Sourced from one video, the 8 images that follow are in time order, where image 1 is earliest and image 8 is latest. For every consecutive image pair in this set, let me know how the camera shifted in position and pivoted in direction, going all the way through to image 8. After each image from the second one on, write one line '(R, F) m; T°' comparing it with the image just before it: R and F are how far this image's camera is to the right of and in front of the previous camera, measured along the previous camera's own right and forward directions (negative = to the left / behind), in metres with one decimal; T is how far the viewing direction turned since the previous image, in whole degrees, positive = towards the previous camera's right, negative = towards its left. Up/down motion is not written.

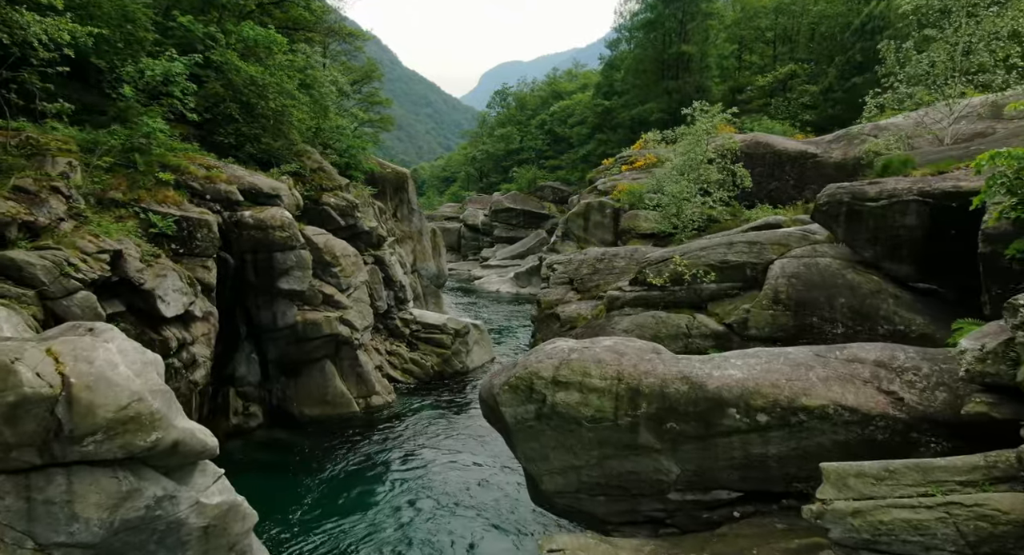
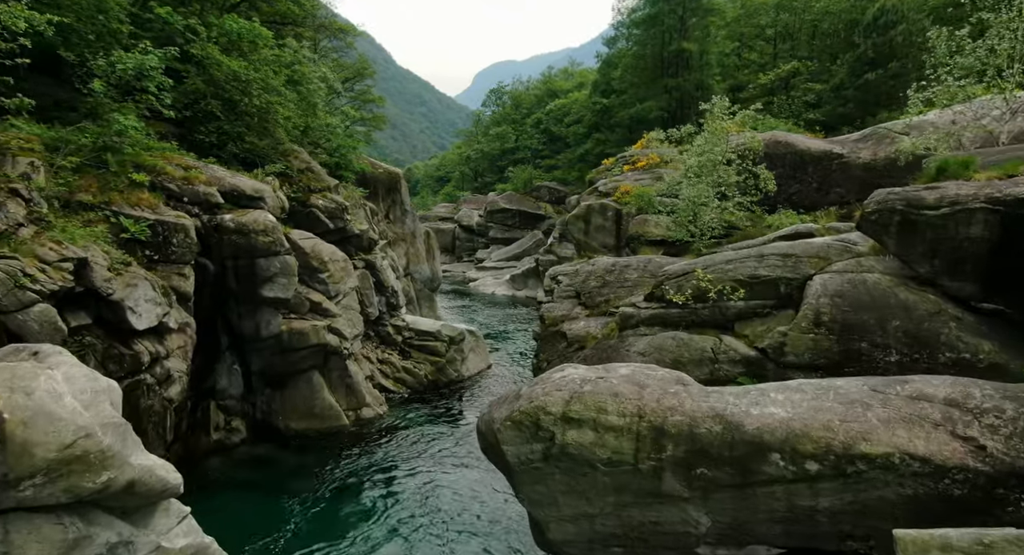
(-0.1, +1.1) m; 0°
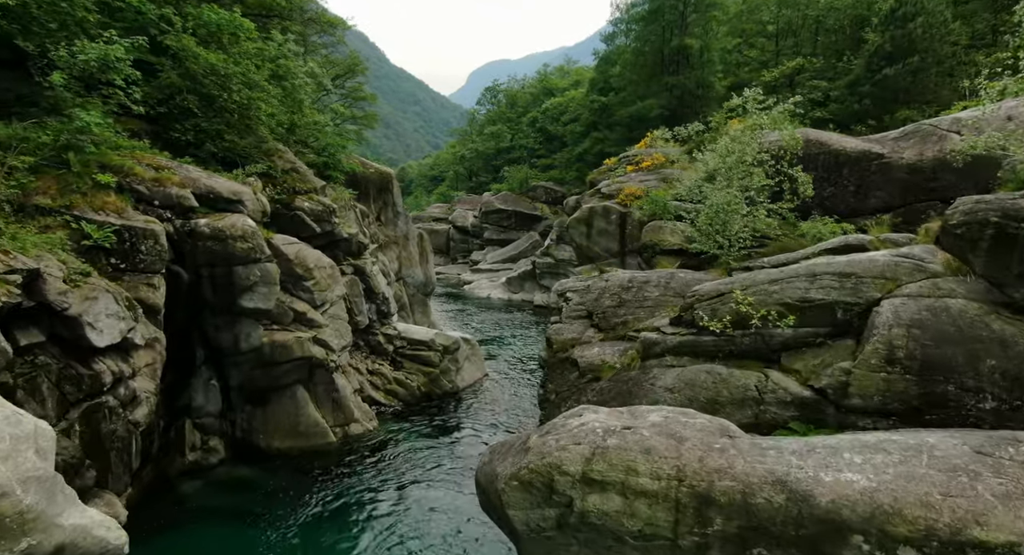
(-0.1, +1.3) m; 0°
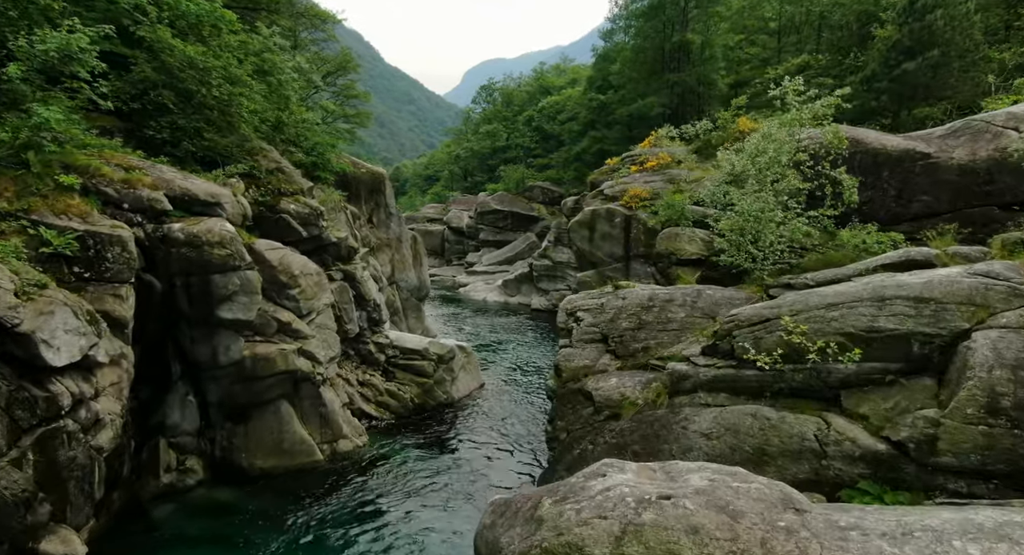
(-0.1, +1.2) m; 0°
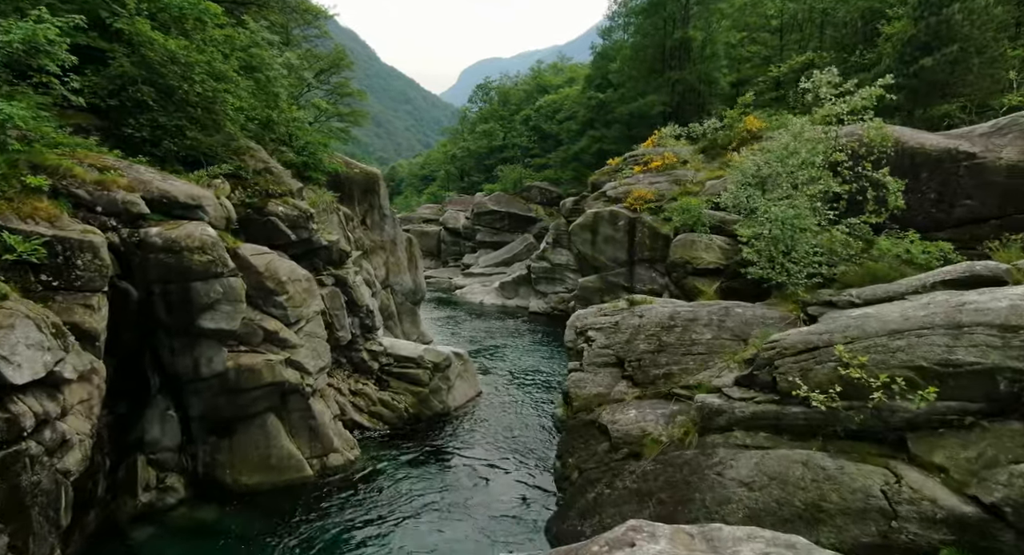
(-0.1, +0.9) m; 0°
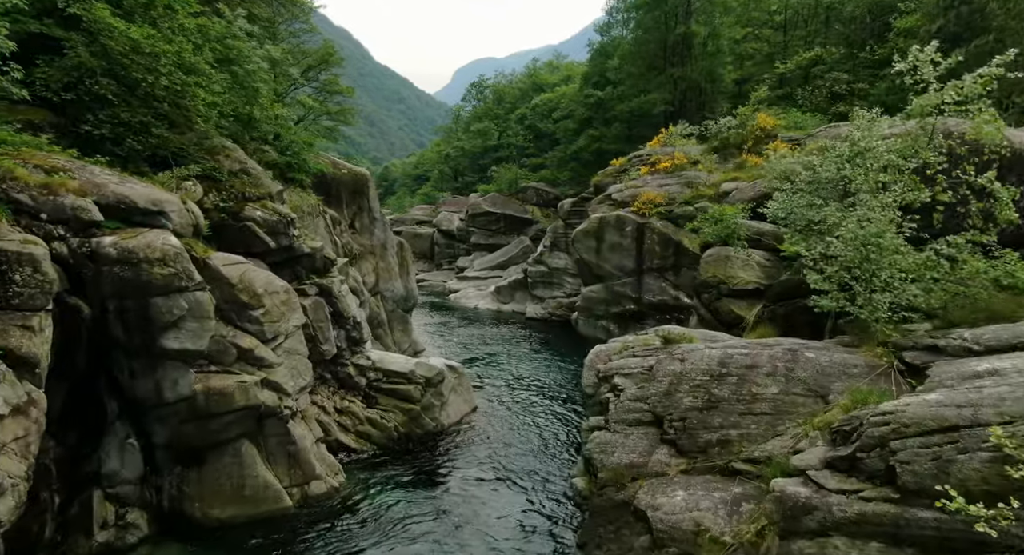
(-0.1, +1.6) m; 0°
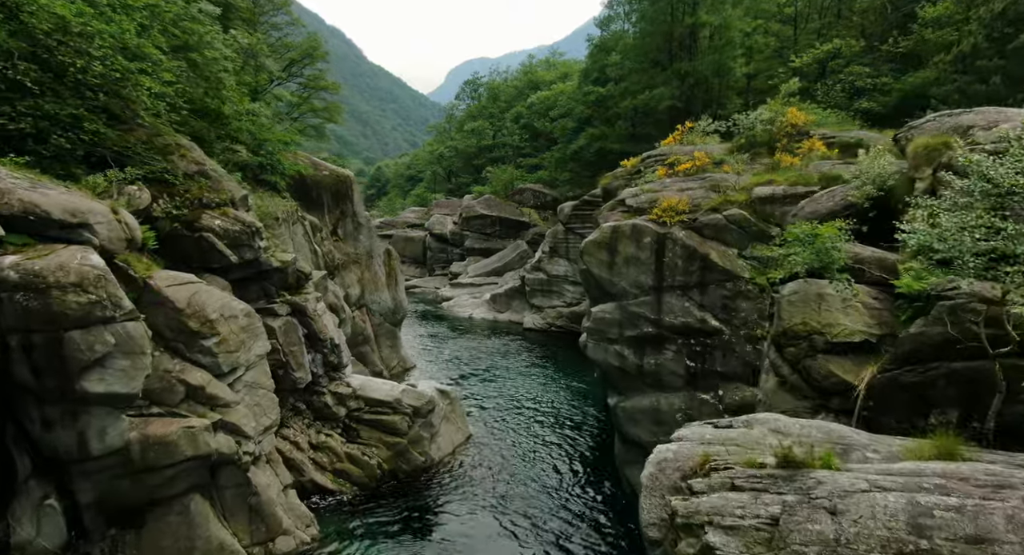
(-0.1, +2.5) m; 0°
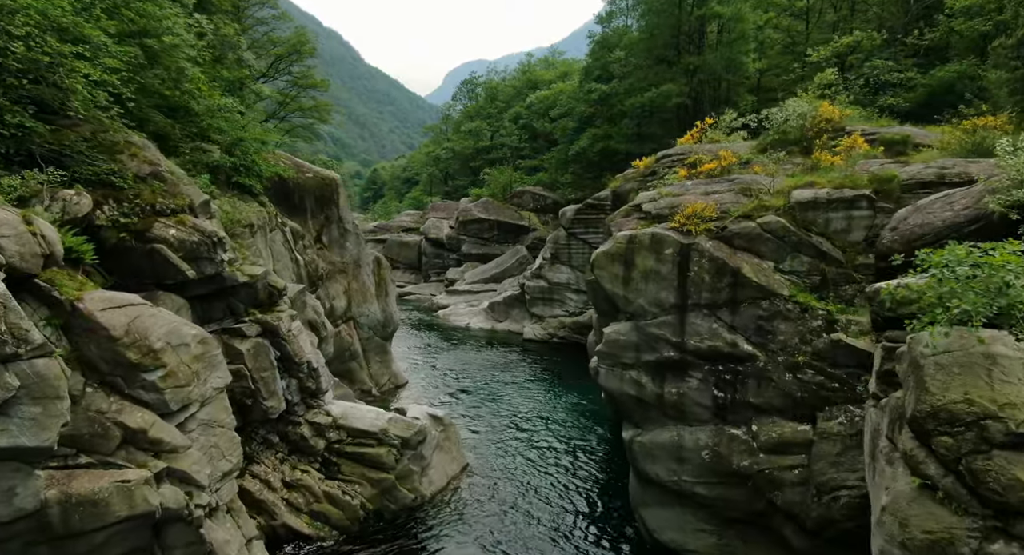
(-0.1, +2.2) m; 0°
